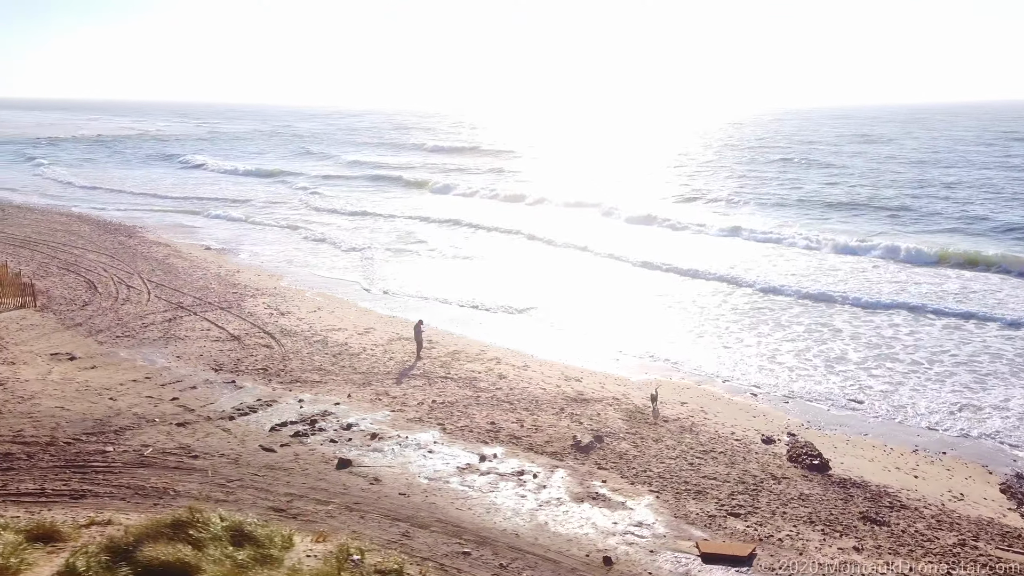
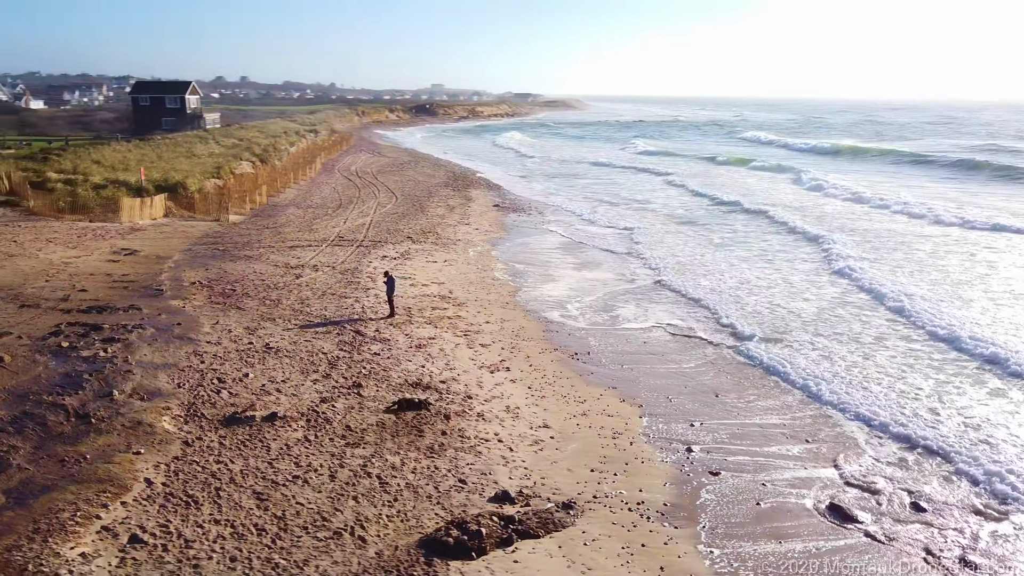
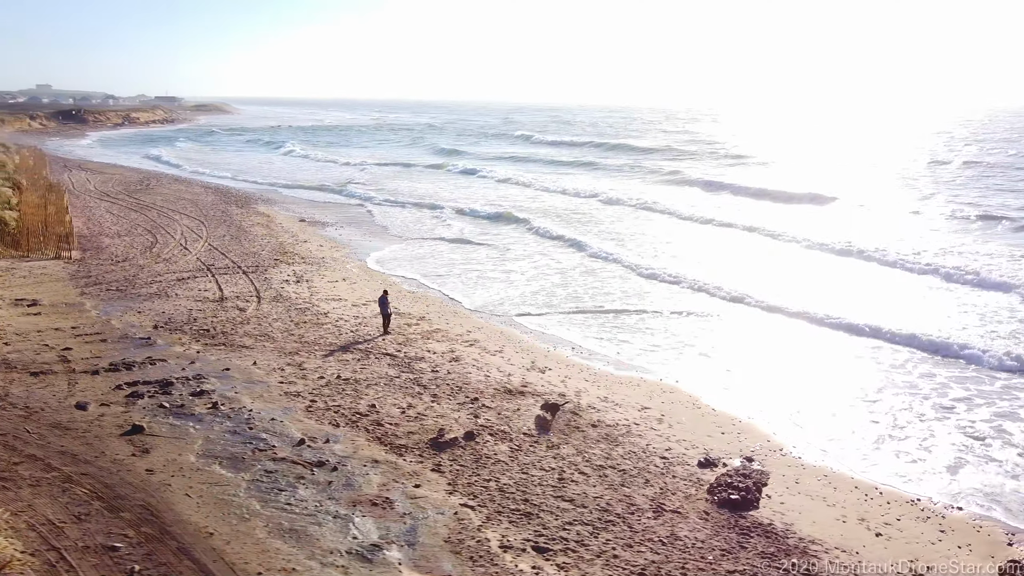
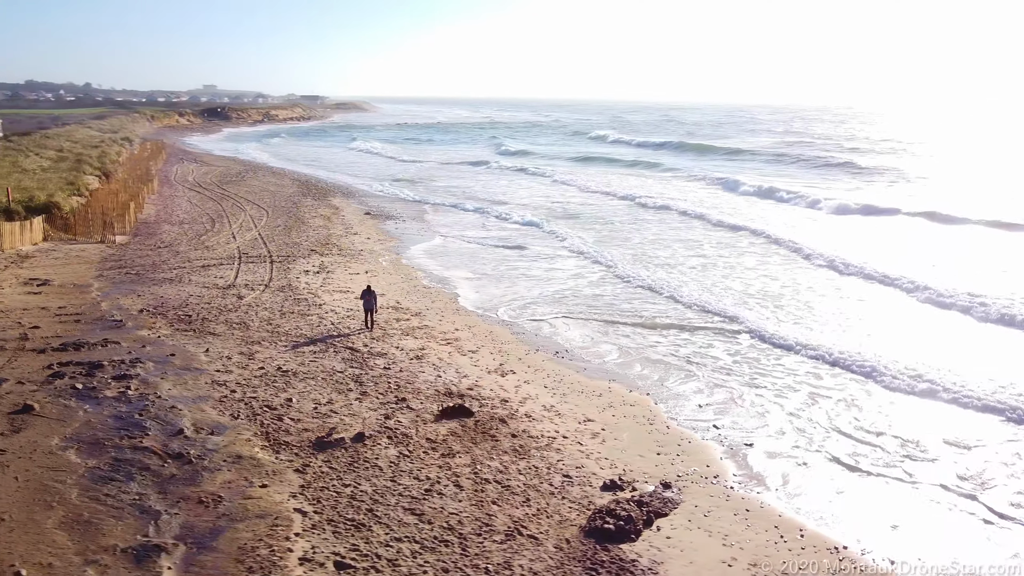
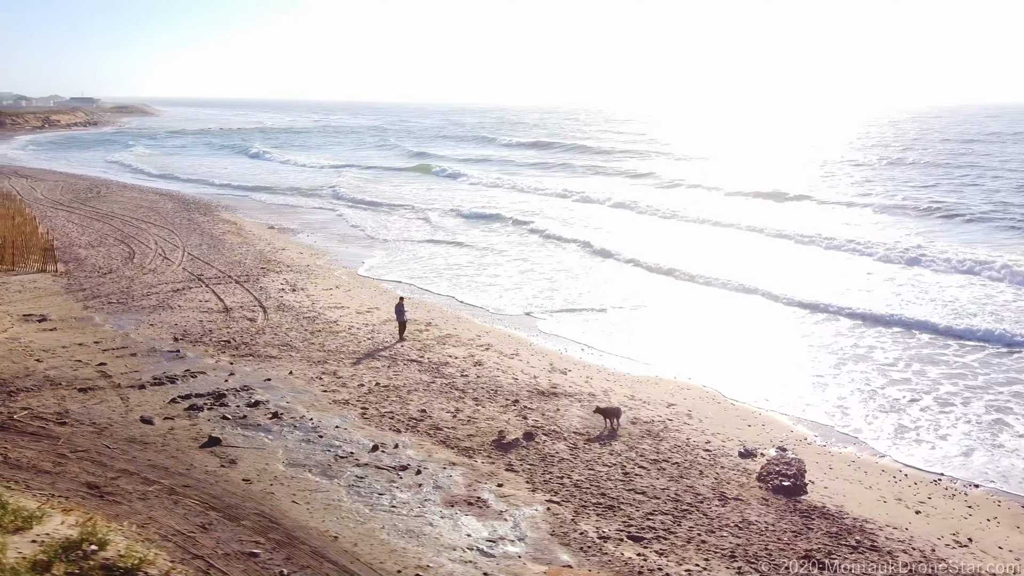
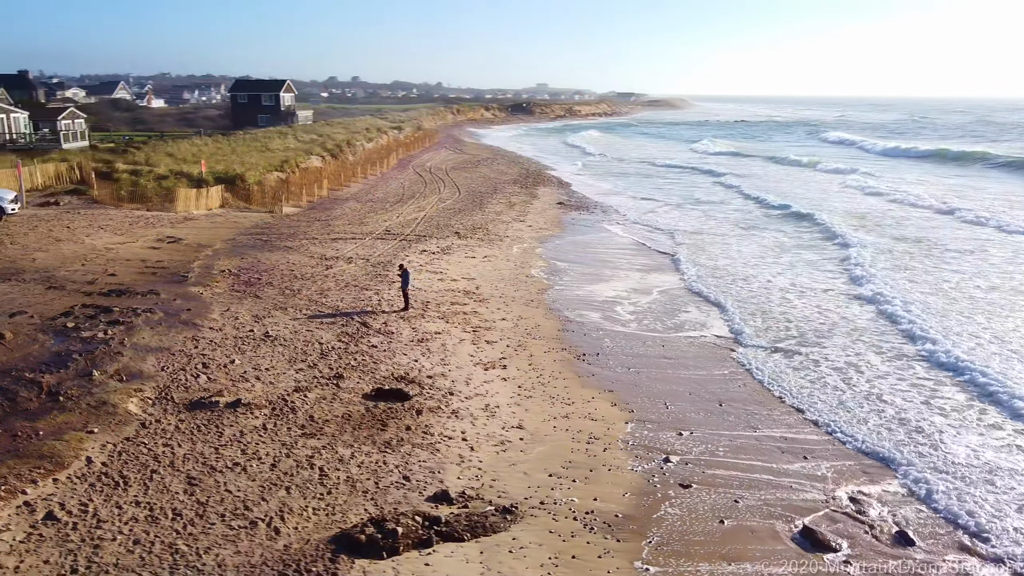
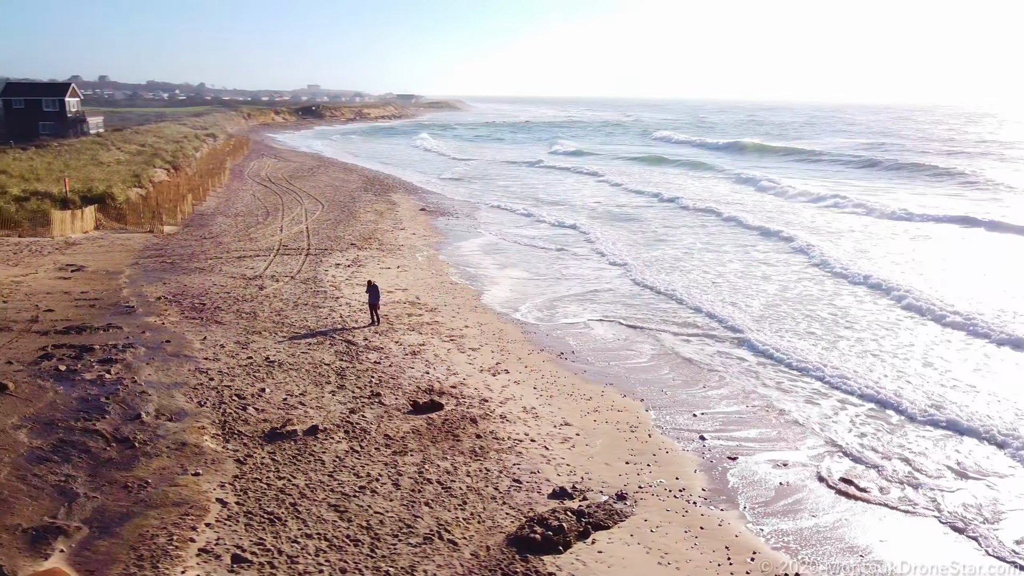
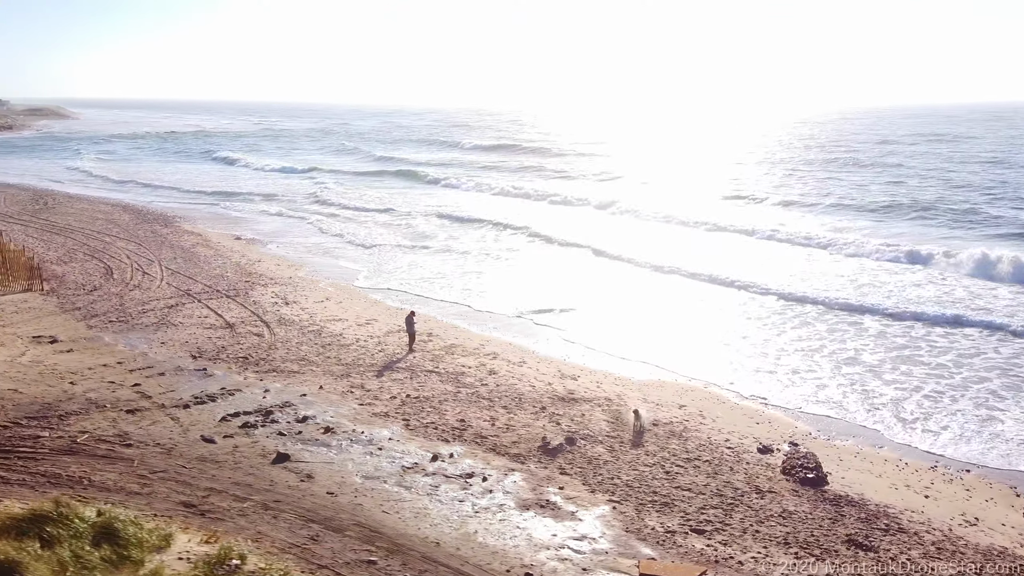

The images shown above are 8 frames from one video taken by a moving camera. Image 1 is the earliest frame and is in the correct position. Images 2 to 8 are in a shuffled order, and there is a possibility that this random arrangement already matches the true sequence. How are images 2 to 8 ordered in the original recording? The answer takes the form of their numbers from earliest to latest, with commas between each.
8, 5, 3, 4, 7, 2, 6
